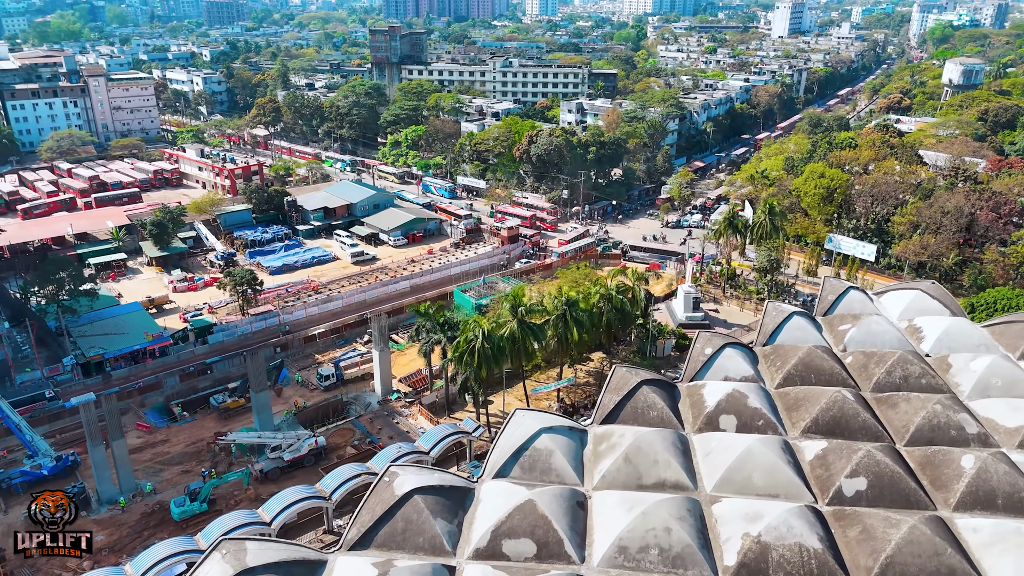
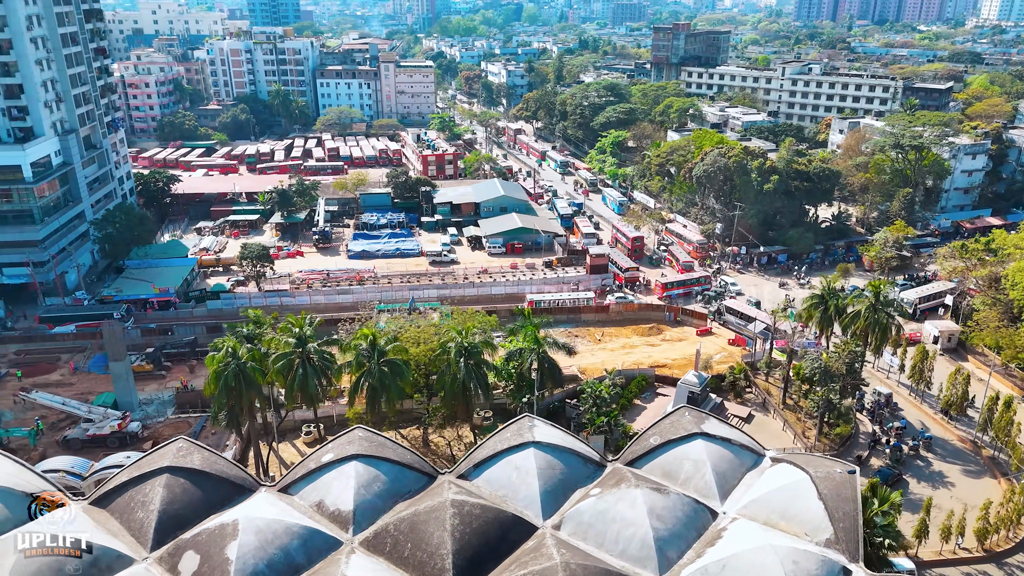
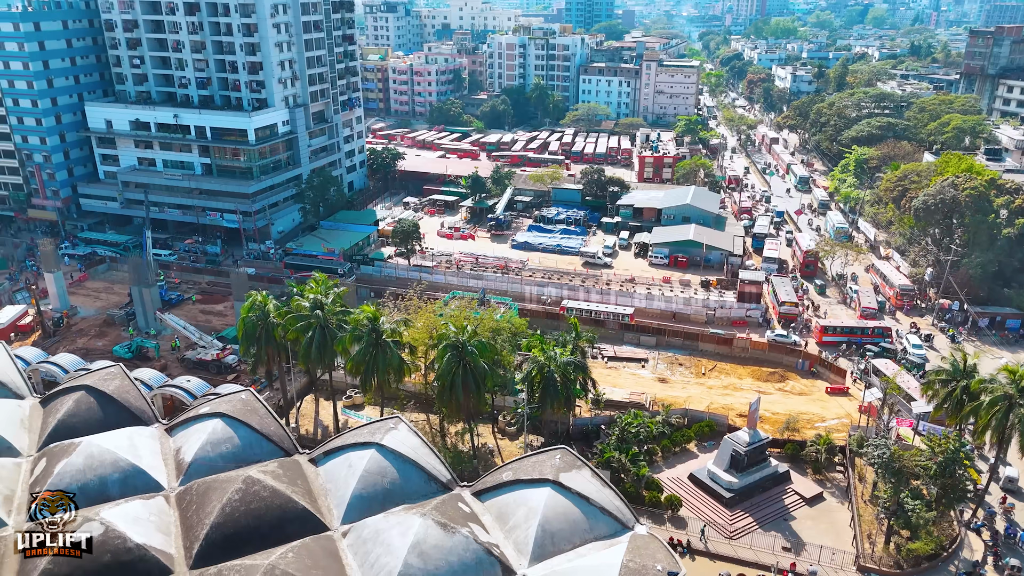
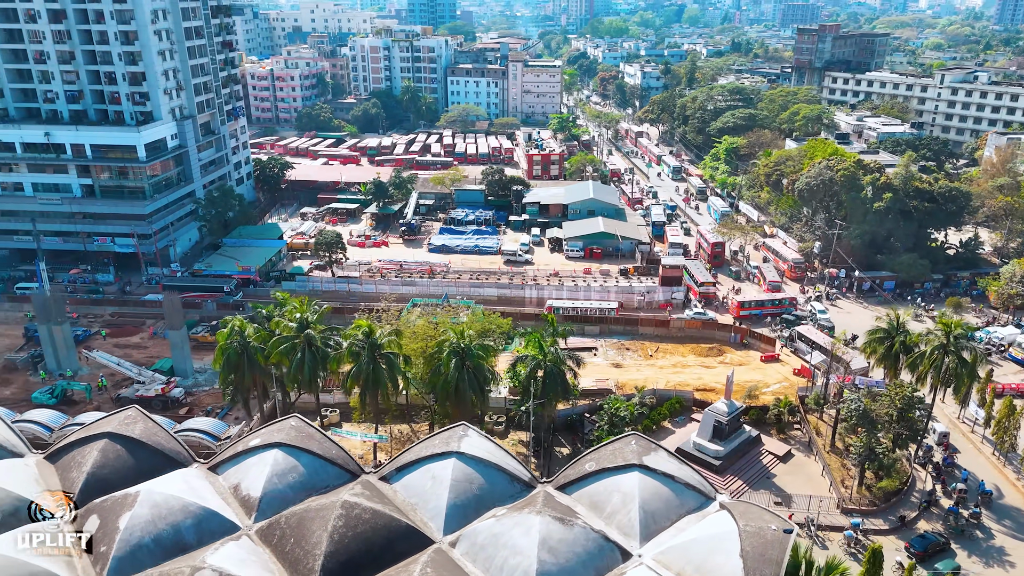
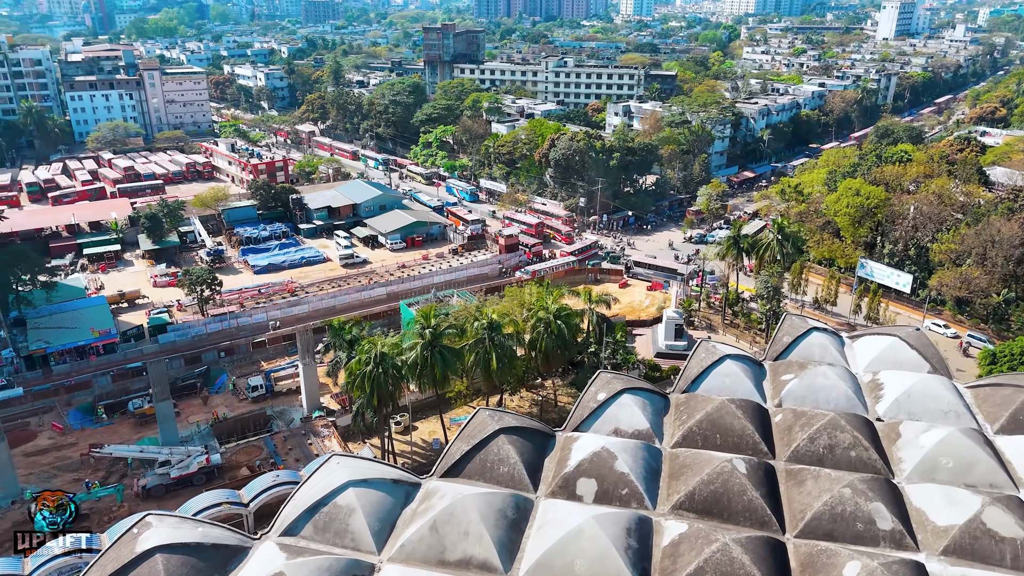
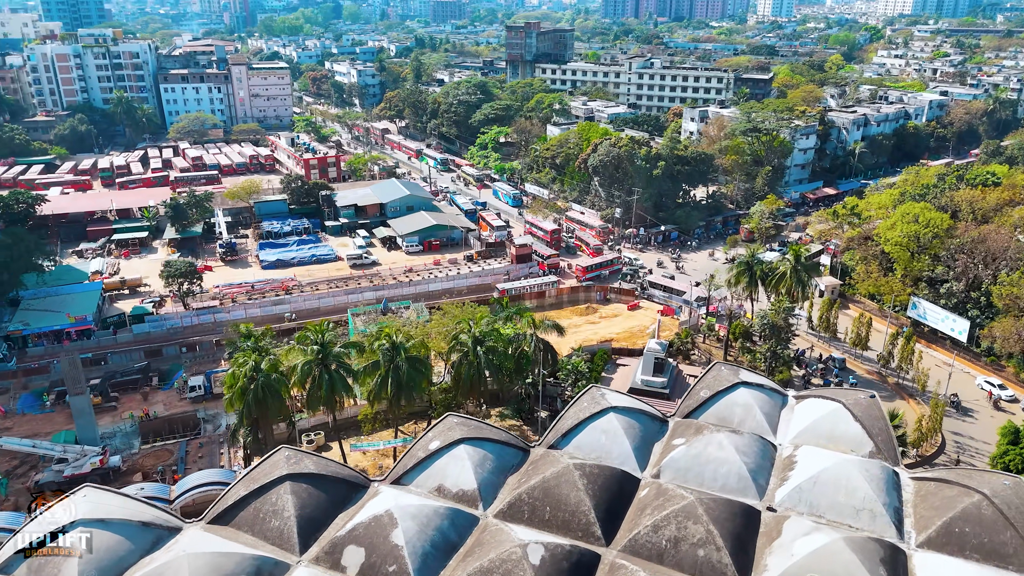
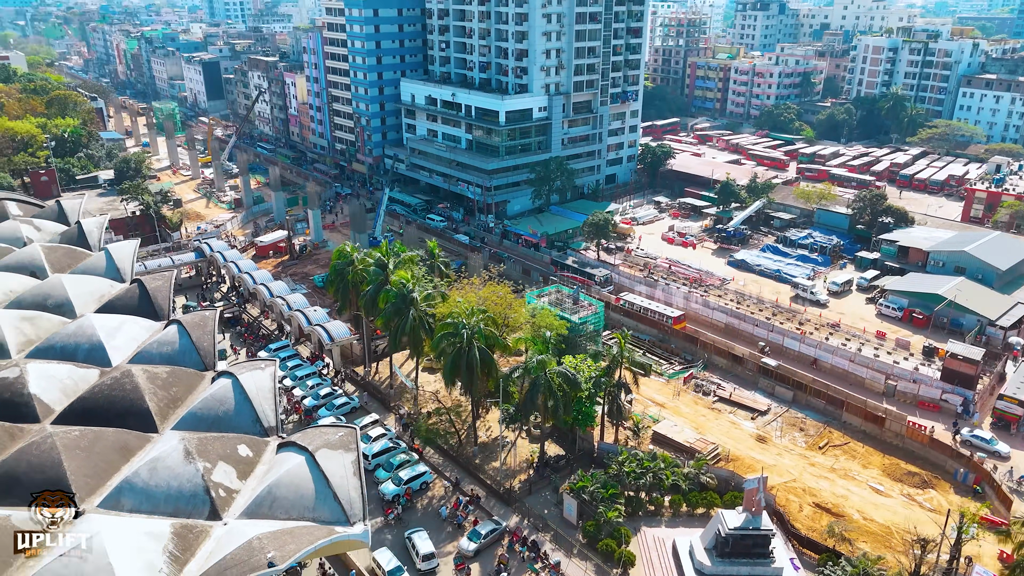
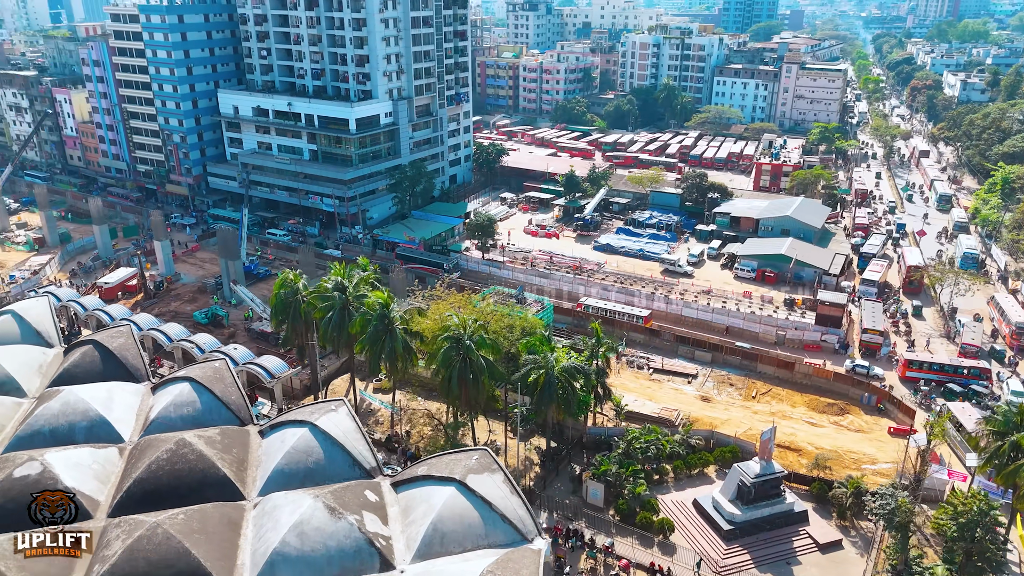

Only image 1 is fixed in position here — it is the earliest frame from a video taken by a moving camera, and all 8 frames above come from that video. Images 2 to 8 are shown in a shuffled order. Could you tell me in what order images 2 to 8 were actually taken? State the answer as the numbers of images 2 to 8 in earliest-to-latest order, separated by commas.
5, 6, 2, 4, 3, 8, 7
